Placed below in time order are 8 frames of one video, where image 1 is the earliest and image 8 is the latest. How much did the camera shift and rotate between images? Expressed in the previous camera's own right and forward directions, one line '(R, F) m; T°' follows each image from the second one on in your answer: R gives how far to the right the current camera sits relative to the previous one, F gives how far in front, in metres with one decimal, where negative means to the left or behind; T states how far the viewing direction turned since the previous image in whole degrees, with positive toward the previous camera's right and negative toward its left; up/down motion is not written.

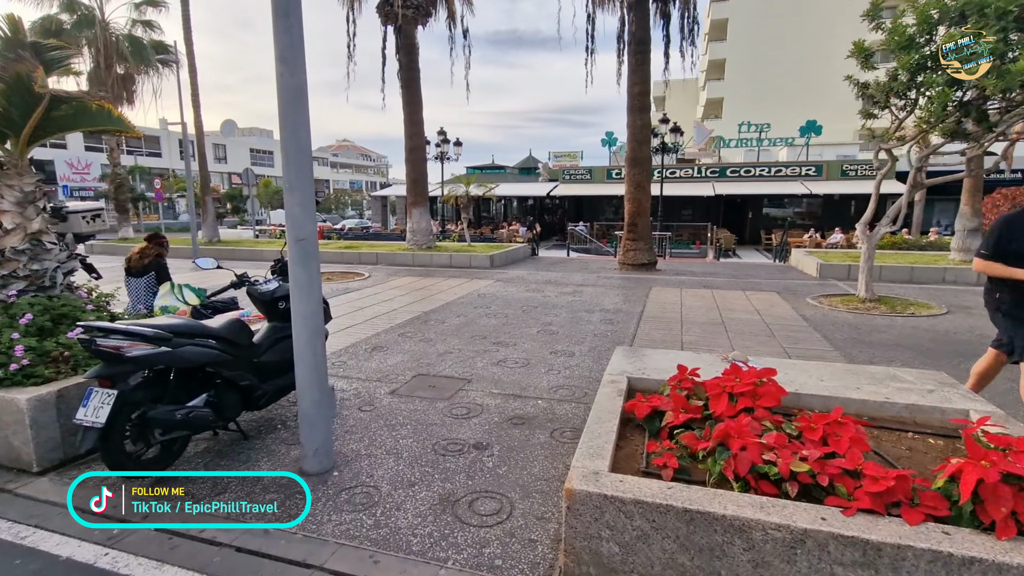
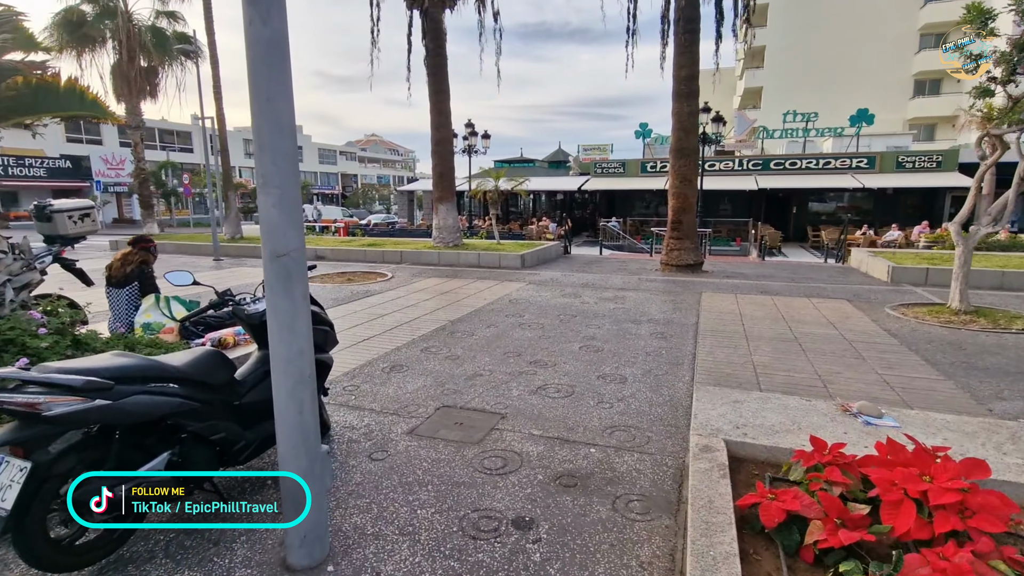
(-0.2, +0.9) m; -3°
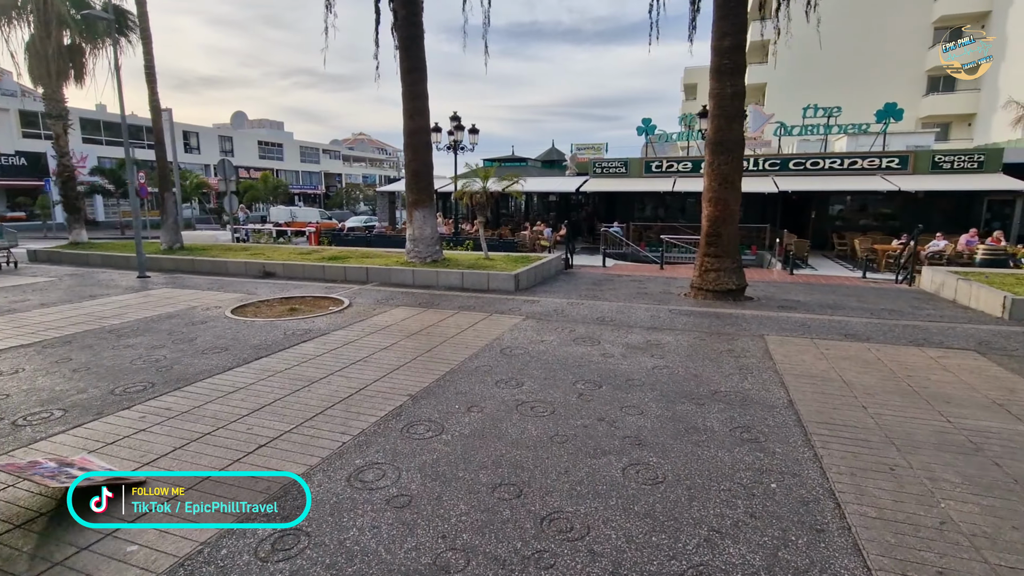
(0.0, +2.7) m; +1°
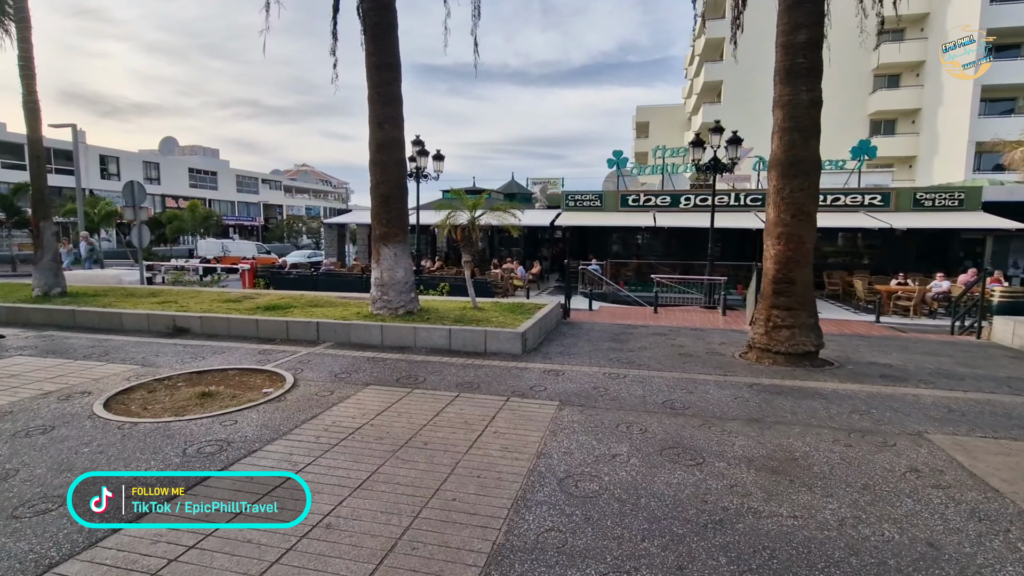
(-0.9, +2.6) m; +6°
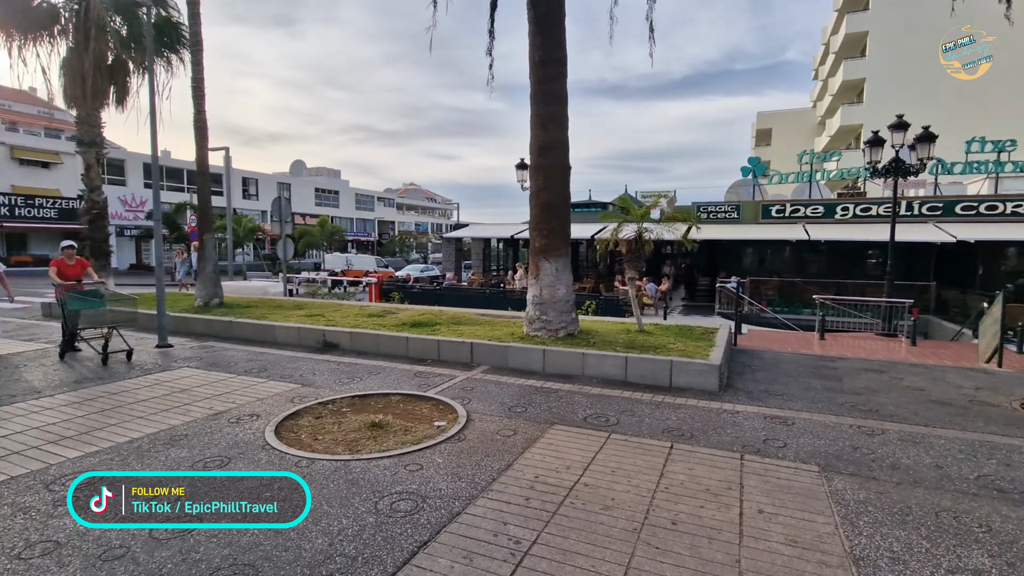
(-1.3, +1.0) m; -10°
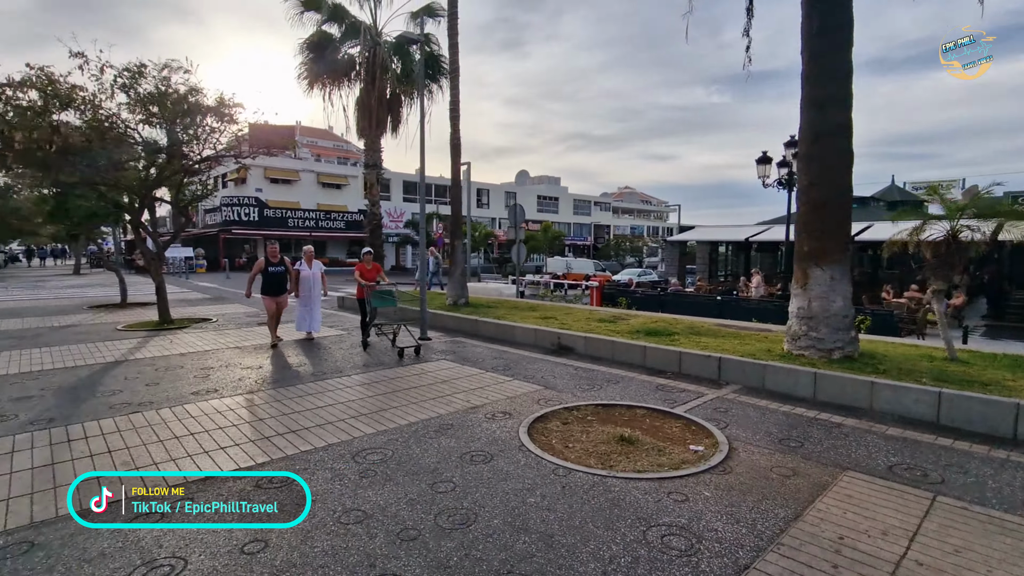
(-0.5, +0.2) m; -23°
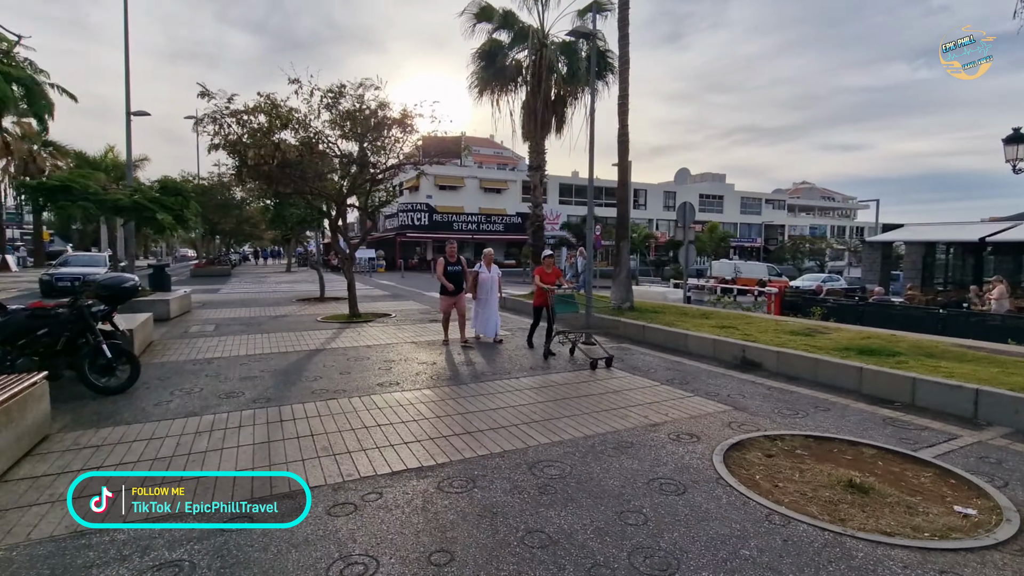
(-0.4, +0.4) m; -17°
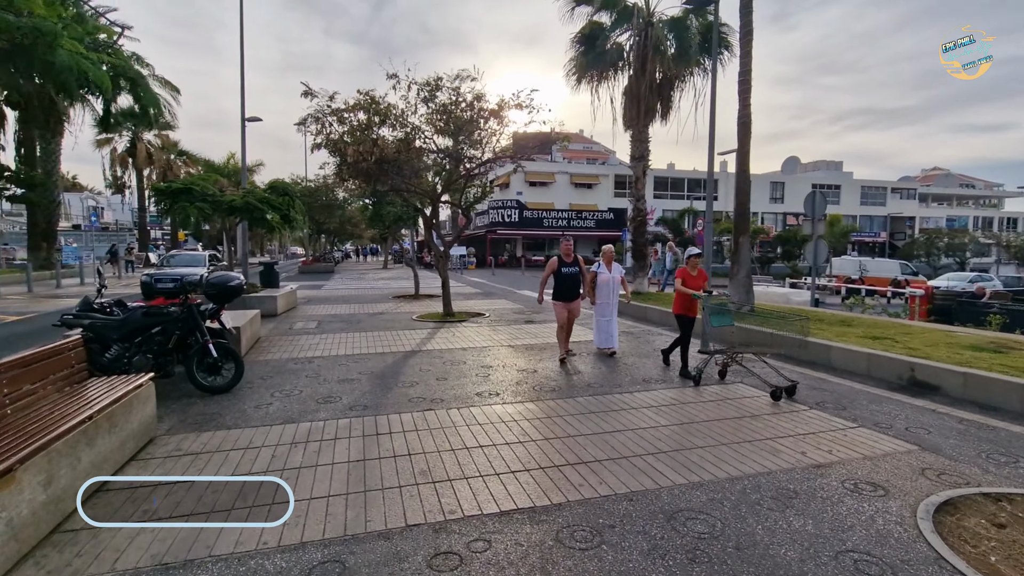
(-0.3, +0.8) m; -10°
